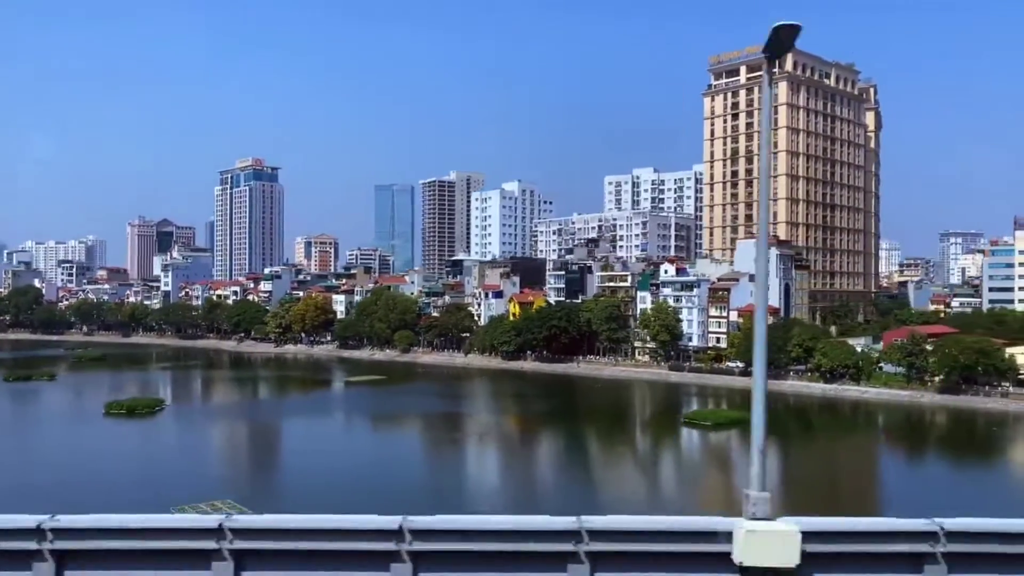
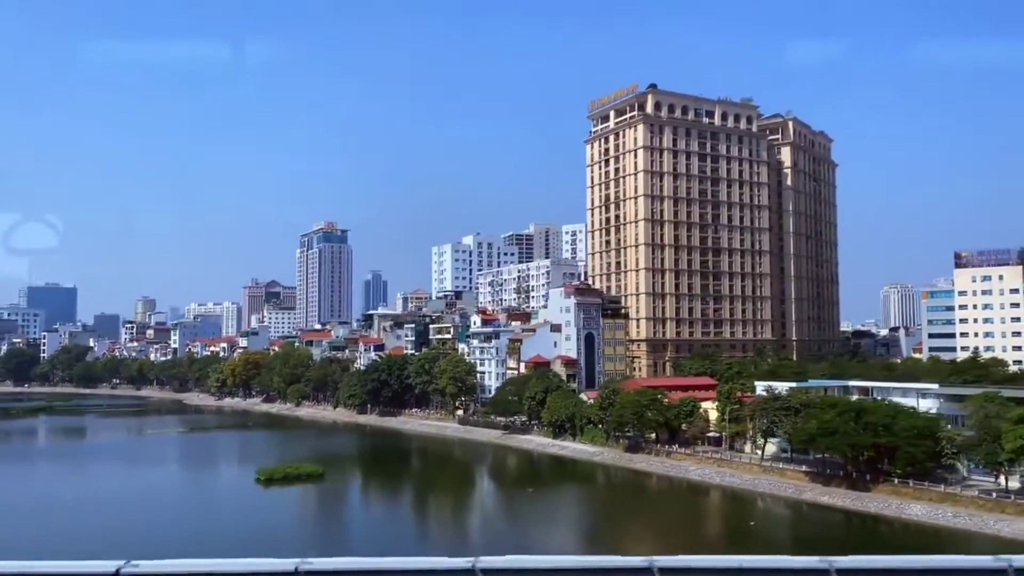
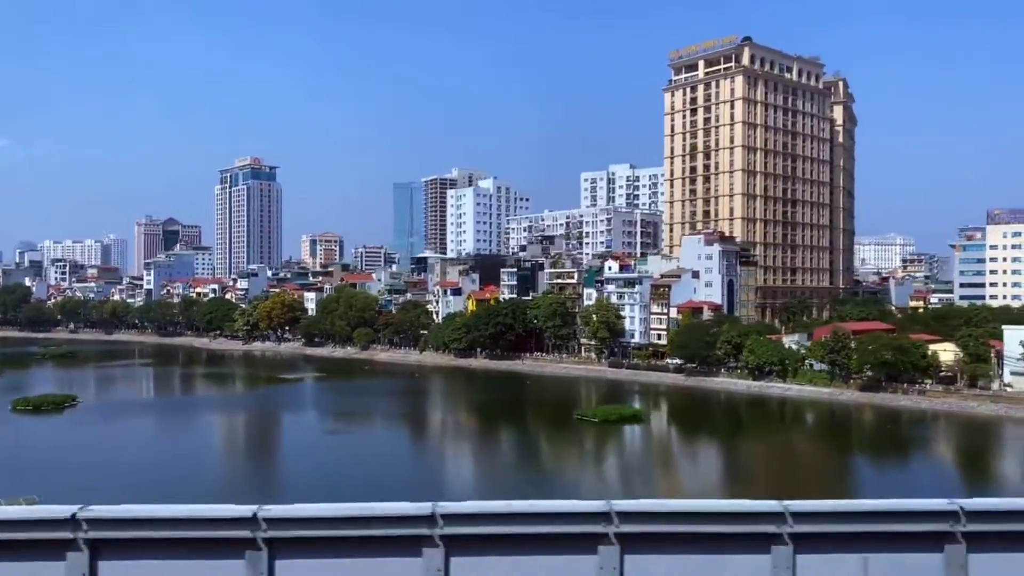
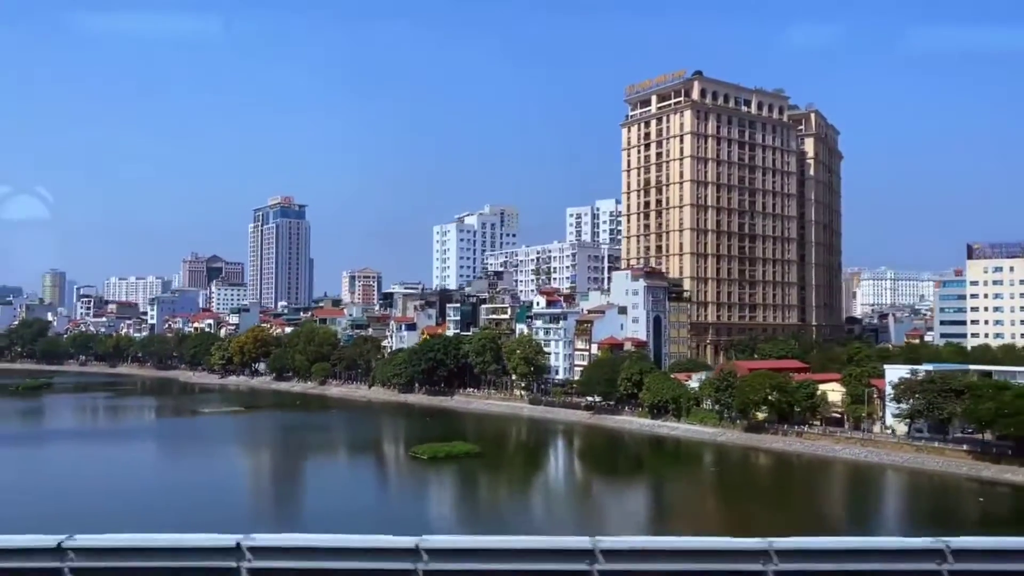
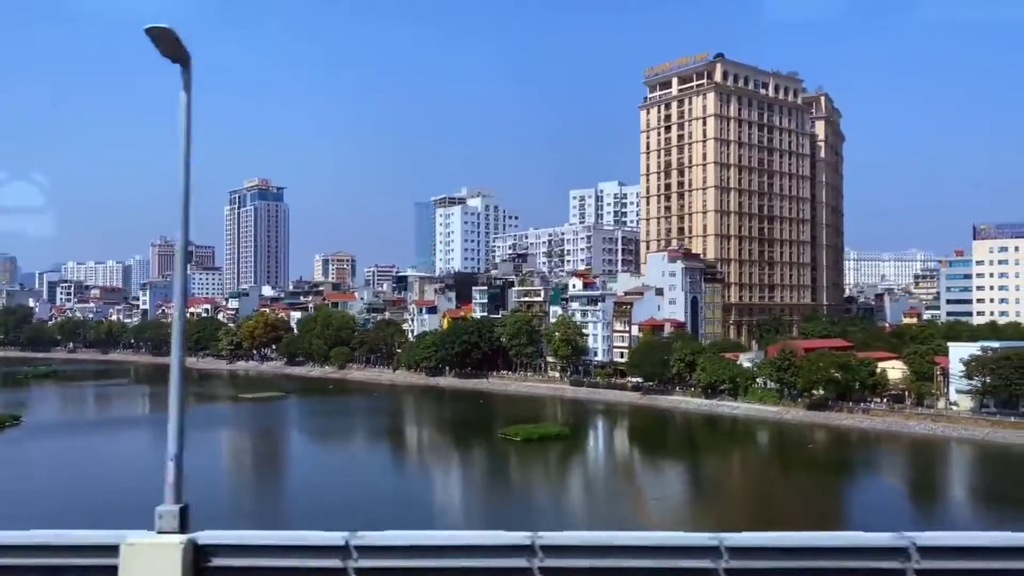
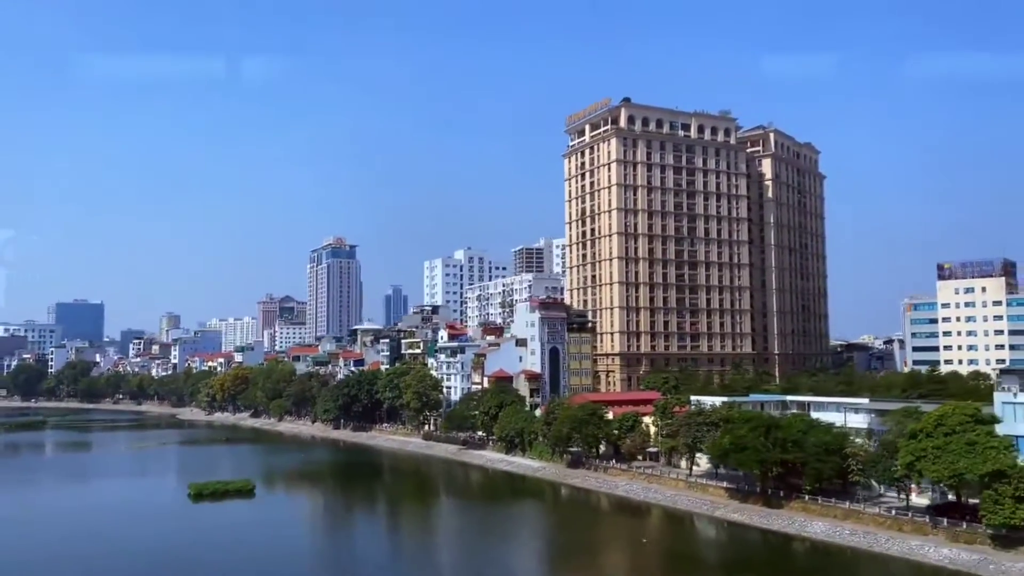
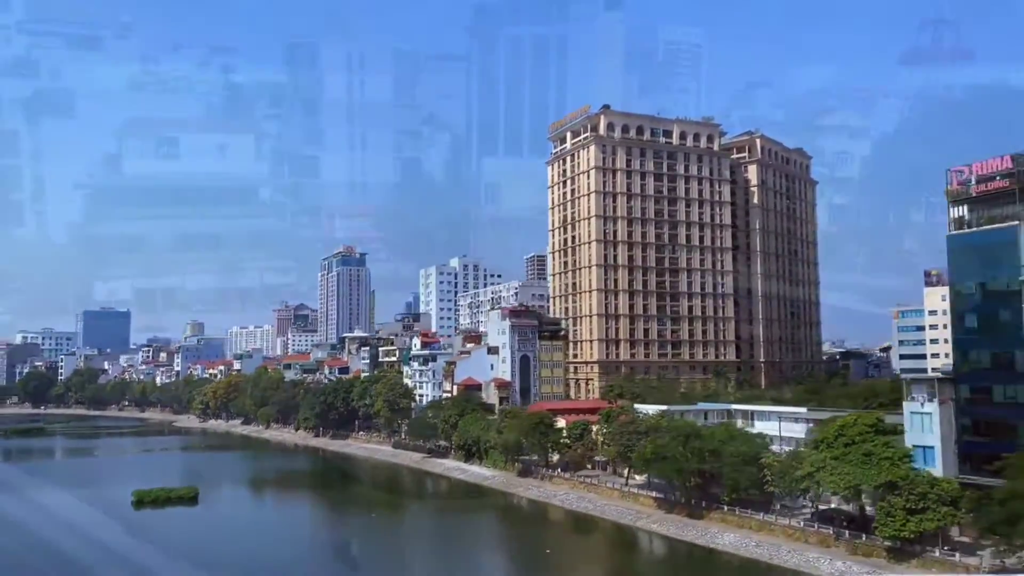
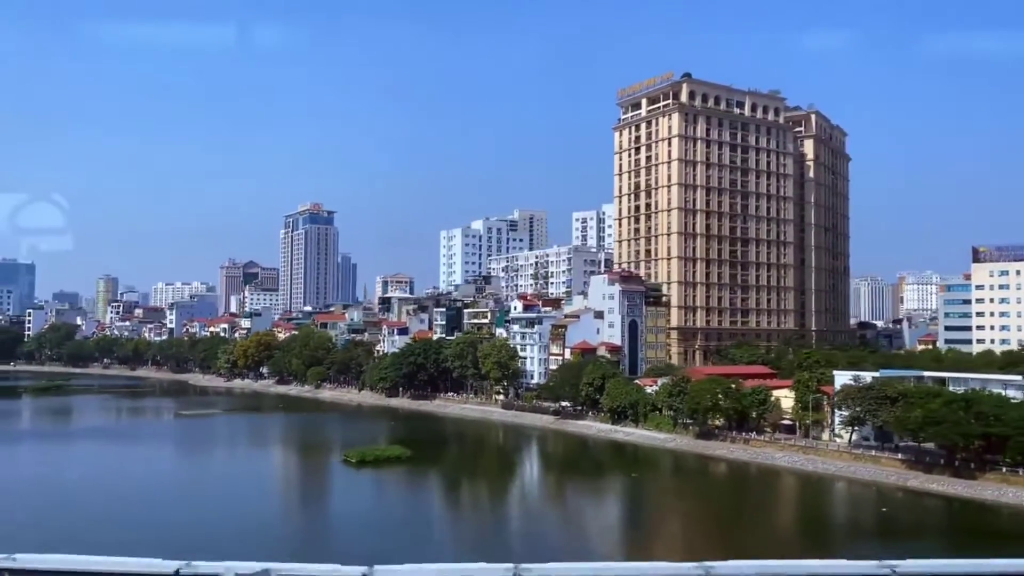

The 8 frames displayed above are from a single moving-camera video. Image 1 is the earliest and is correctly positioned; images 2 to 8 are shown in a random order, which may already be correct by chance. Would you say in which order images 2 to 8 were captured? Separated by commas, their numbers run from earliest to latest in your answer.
3, 5, 4, 8, 2, 6, 7
